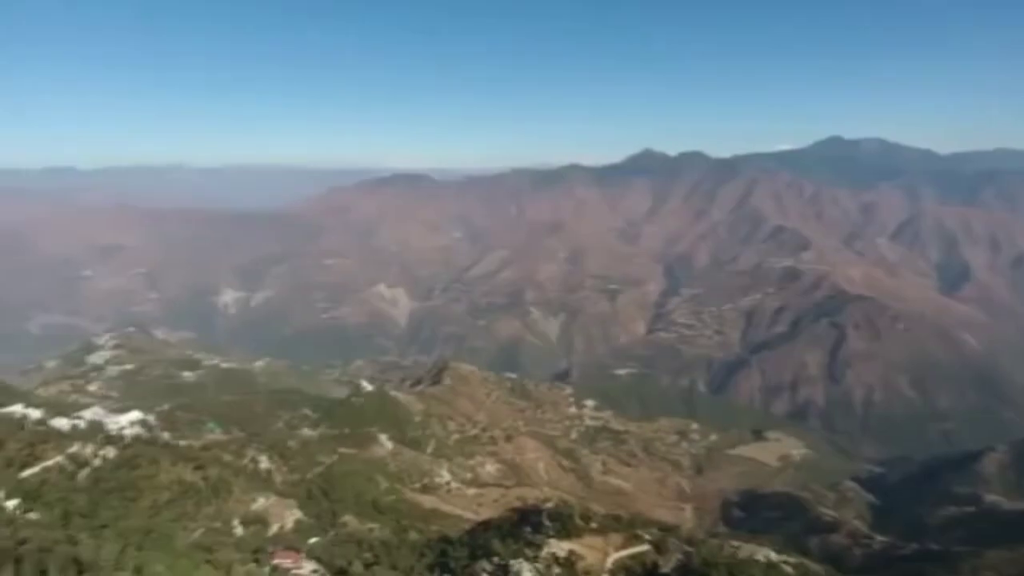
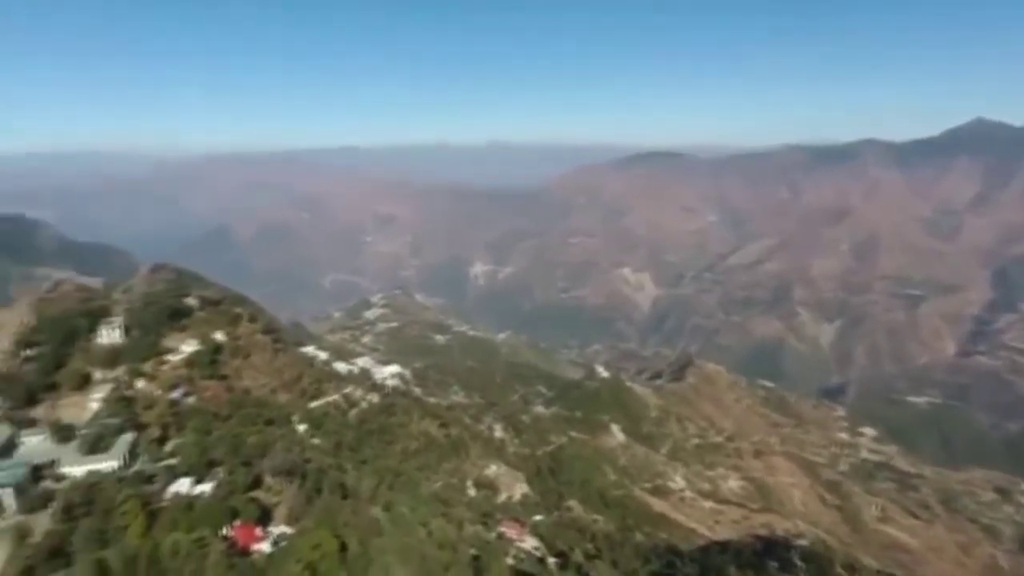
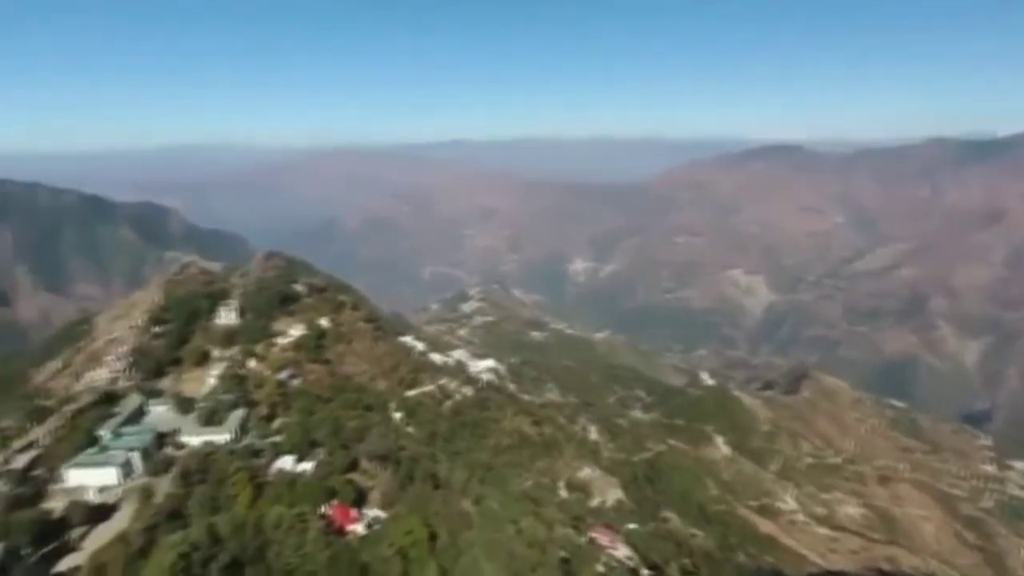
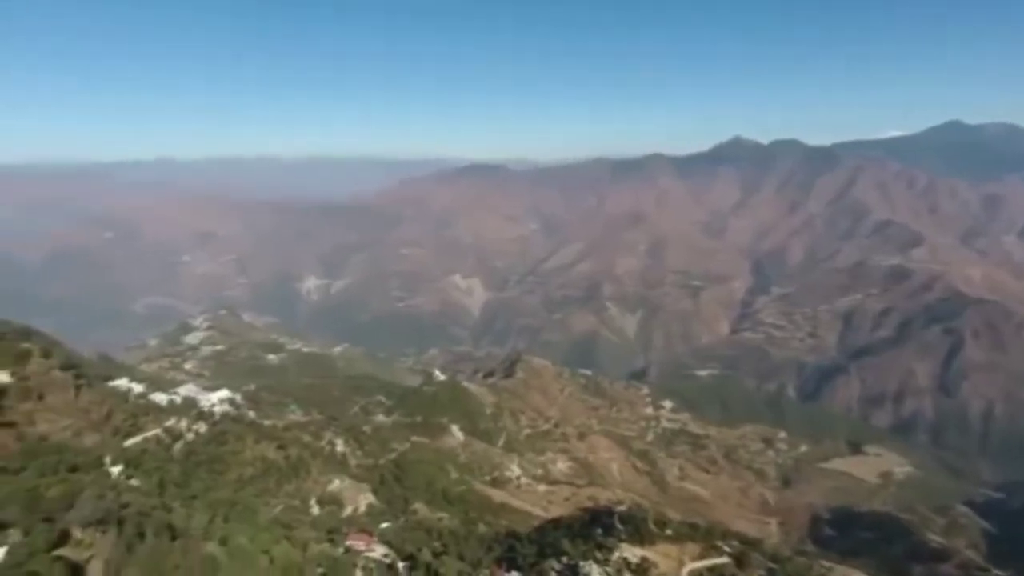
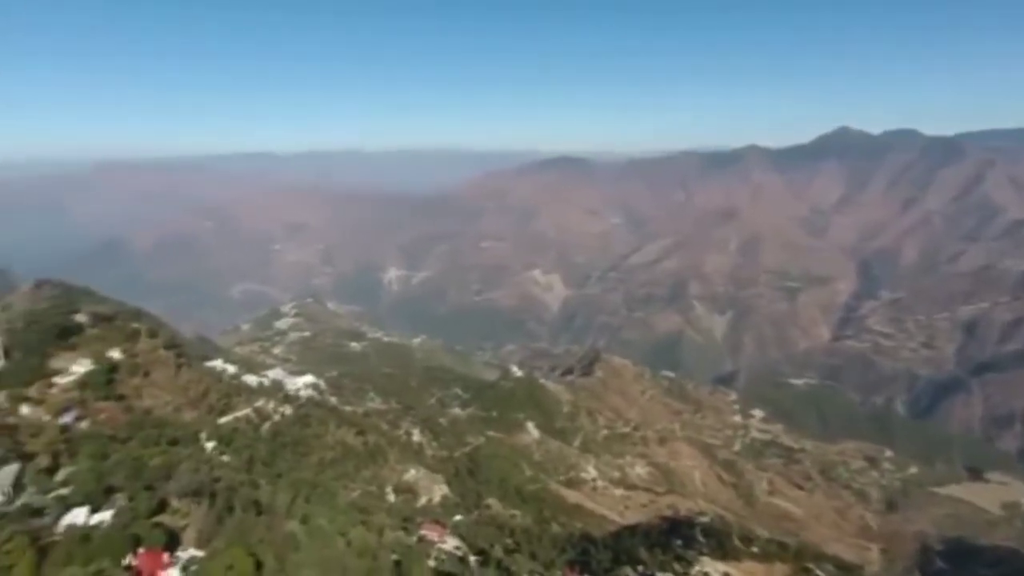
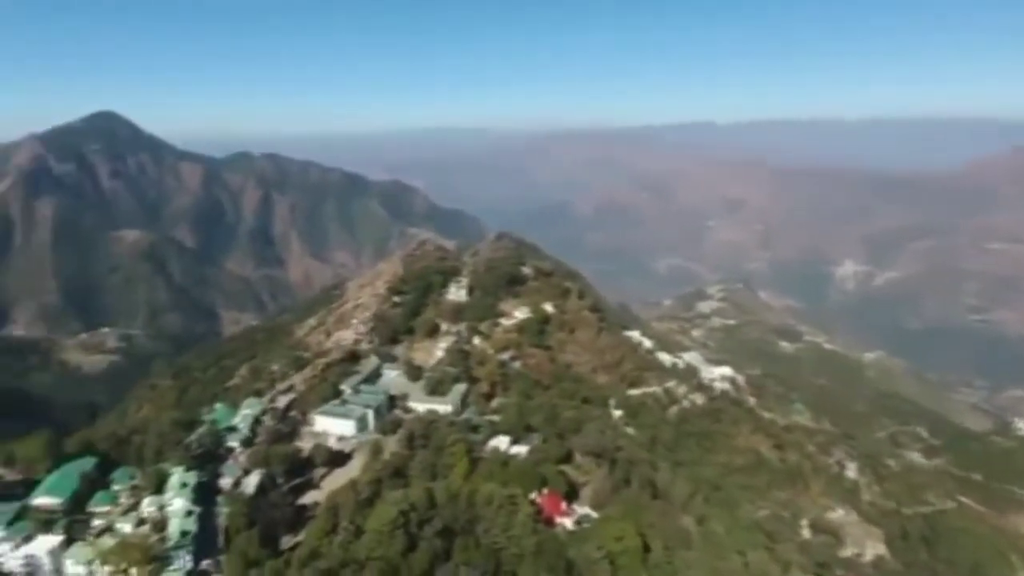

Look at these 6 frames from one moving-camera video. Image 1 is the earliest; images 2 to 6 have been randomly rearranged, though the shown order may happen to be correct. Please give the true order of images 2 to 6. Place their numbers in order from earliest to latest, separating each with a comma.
4, 5, 2, 3, 6
